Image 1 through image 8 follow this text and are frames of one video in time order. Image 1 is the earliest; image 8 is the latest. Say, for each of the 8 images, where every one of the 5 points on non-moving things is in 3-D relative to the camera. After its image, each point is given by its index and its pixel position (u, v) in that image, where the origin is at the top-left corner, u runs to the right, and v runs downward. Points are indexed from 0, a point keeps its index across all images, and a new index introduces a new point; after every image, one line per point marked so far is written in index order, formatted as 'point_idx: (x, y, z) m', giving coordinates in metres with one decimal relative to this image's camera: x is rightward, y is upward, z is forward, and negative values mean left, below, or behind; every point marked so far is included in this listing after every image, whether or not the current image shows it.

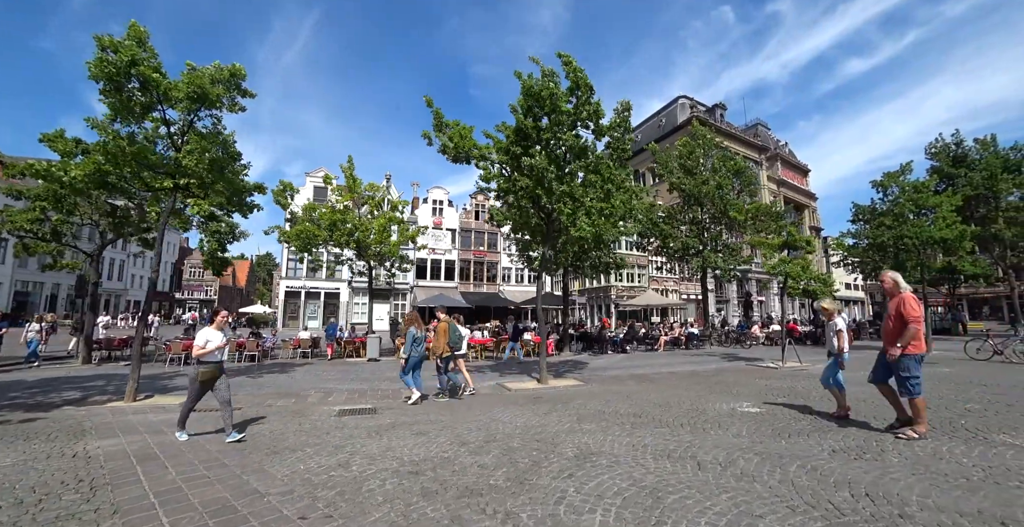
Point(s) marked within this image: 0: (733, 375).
0: (+5.8, -3.1, +11.9) m
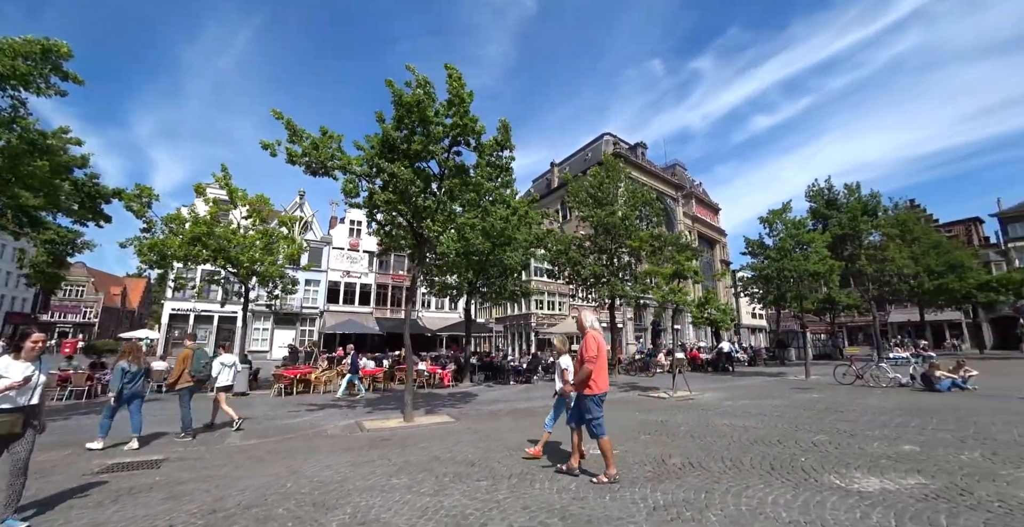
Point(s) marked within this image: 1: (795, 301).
0: (+2.6, -3.8, +11.4) m
1: (+12.7, -1.7, +19.7) m
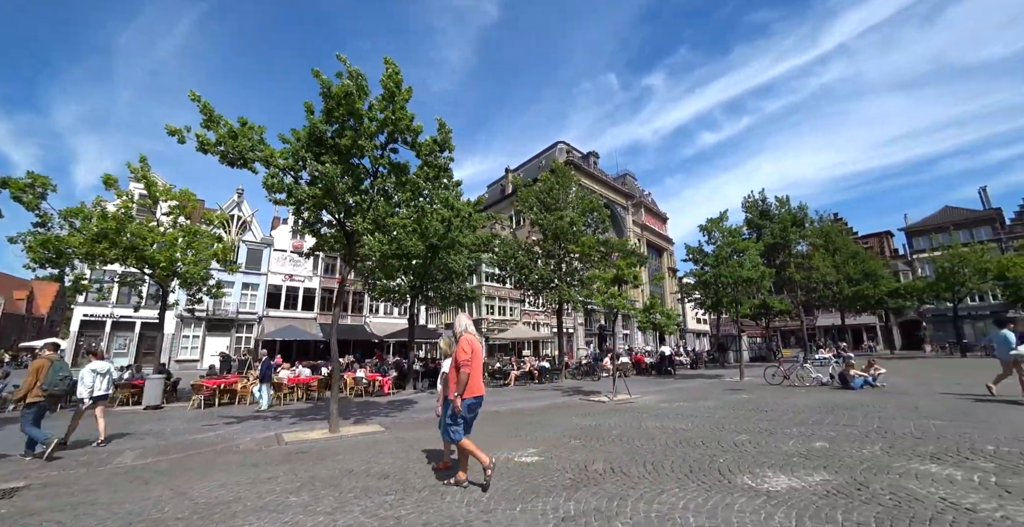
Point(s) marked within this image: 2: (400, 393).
0: (+1.0, -3.9, +11.3) m
1: (+10.3, -2.0, +20.5) m
2: (-4.5, -5.2, +17.6) m
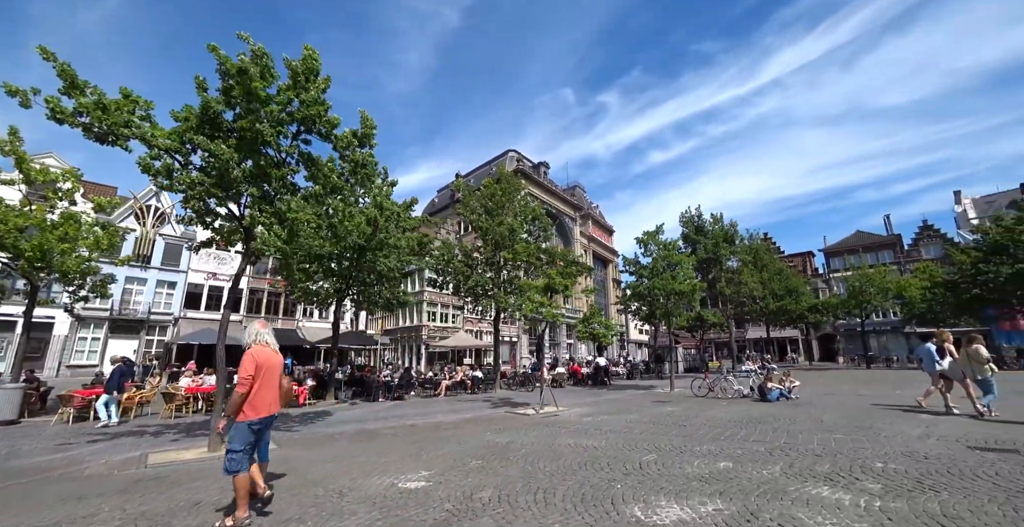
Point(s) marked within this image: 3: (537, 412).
0: (-1.0, -4.0, +10.7) m
1: (+7.2, -2.6, +20.9) m
2: (-7.2, -5.2, +16.3) m
3: (+0.7, -4.4, +13.0) m
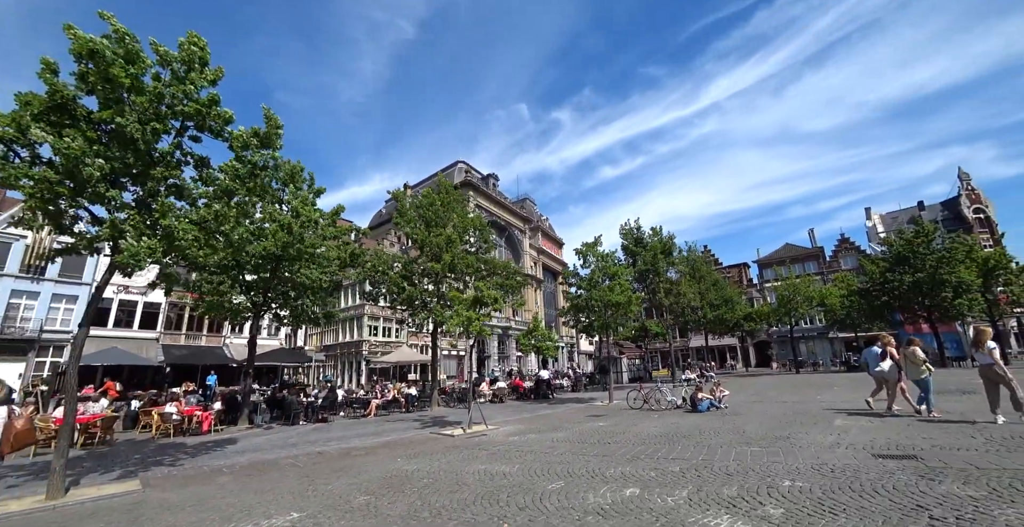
0: (-2.8, -4.2, +9.8) m
1: (+4.3, -3.1, +20.8) m
2: (-9.6, -5.6, +14.7) m
3: (-1.4, -4.7, +12.2) m
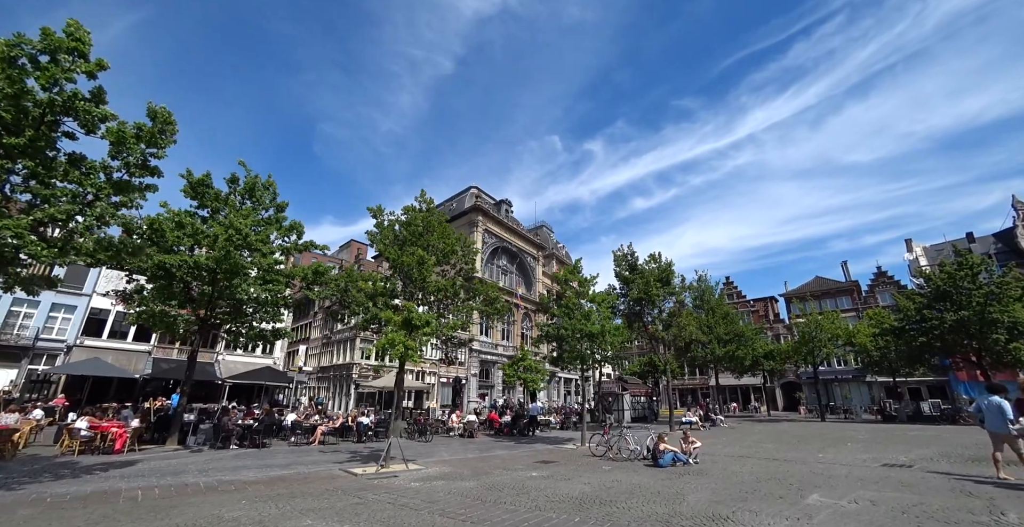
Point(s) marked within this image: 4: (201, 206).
0: (-4.9, -4.3, +8.1) m
1: (+3.0, -4.2, +18.7) m
2: (-11.4, -5.9, +13.4) m
3: (-3.3, -5.0, +10.4) m
4: (-11.6, +2.1, +16.2) m
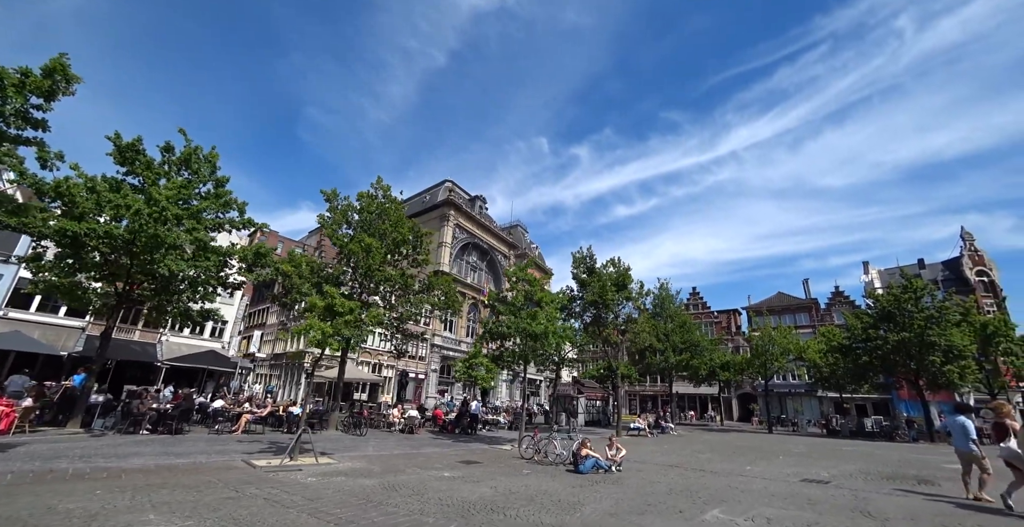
0: (-6.7, -3.8, +7.3) m
1: (+0.7, -4.1, +18.2) m
2: (-13.5, -4.8, +12.3) m
3: (-5.2, -4.5, +9.7) m
4: (-13.3, +3.1, +15.1) m
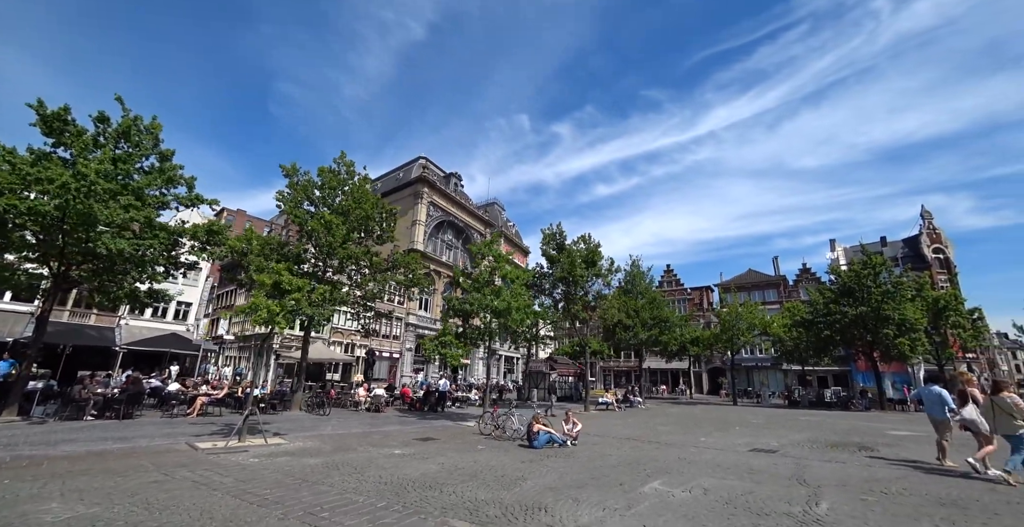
0: (-7.6, -3.3, +6.9) m
1: (-0.7, -3.1, +18.1) m
2: (-14.6, -4.2, +11.6) m
3: (-6.3, -4.0, +9.4) m
4: (-14.6, +3.9, +14.0) m
